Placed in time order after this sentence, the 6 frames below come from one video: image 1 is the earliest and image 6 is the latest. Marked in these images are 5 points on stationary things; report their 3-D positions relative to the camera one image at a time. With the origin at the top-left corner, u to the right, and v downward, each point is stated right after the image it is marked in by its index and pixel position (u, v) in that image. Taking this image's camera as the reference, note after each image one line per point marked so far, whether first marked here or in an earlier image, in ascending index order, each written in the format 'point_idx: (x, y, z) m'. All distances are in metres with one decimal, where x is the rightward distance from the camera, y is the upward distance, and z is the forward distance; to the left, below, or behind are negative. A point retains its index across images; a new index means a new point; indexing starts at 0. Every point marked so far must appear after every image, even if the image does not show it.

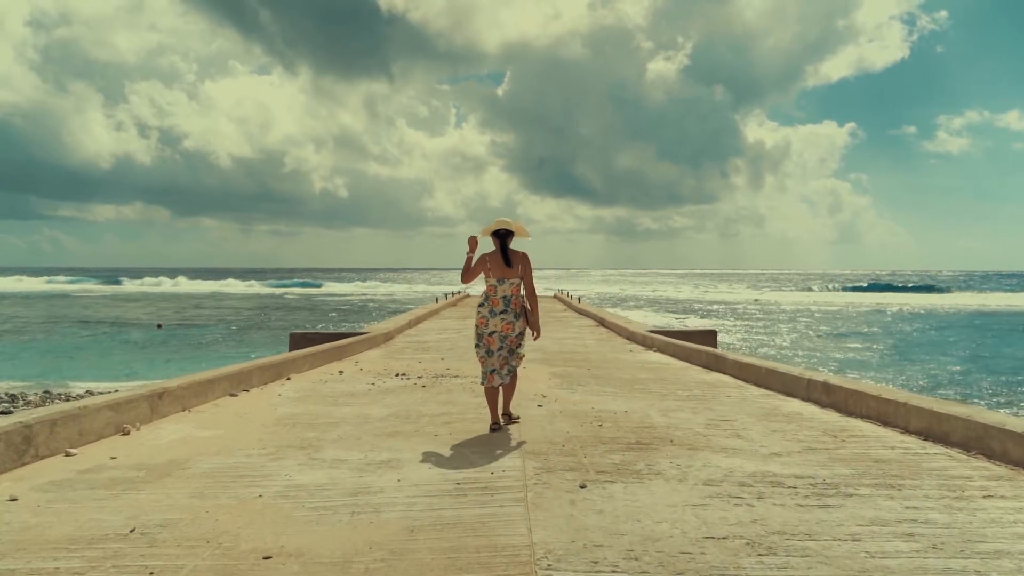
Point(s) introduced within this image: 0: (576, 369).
0: (+0.9, -1.1, +9.5) m
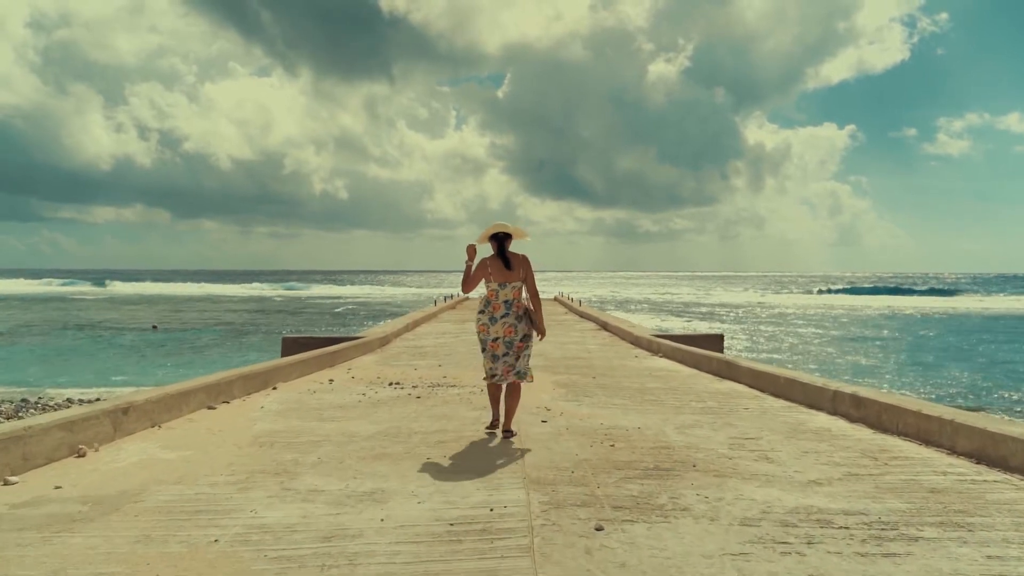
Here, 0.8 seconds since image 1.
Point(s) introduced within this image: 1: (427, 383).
0: (+0.9, -1.2, +9.0) m
1: (-1.0, -1.2, +8.2) m
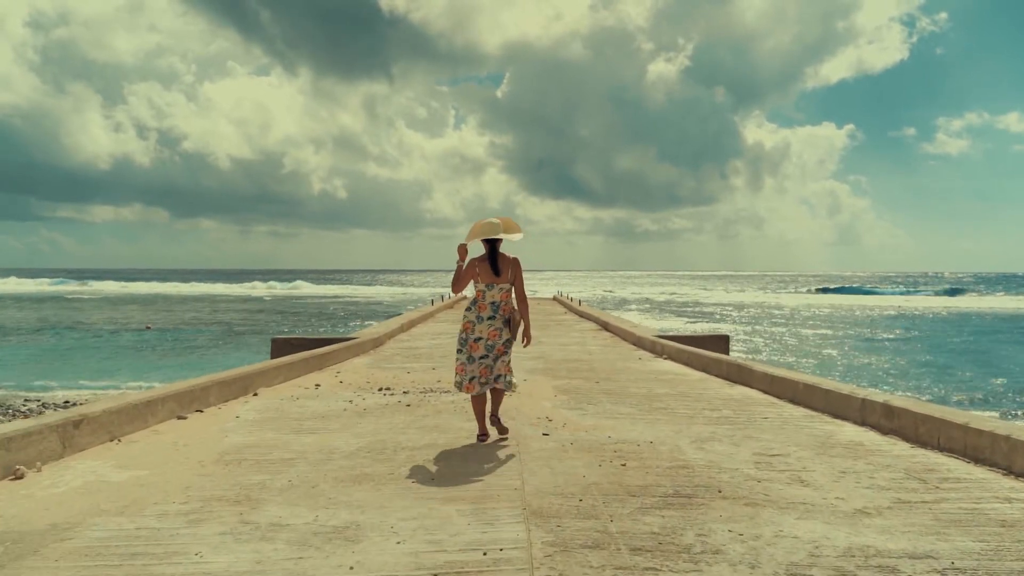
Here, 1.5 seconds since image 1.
0: (+0.9, -1.2, +8.5) m
1: (-1.1, -1.1, +7.6) m
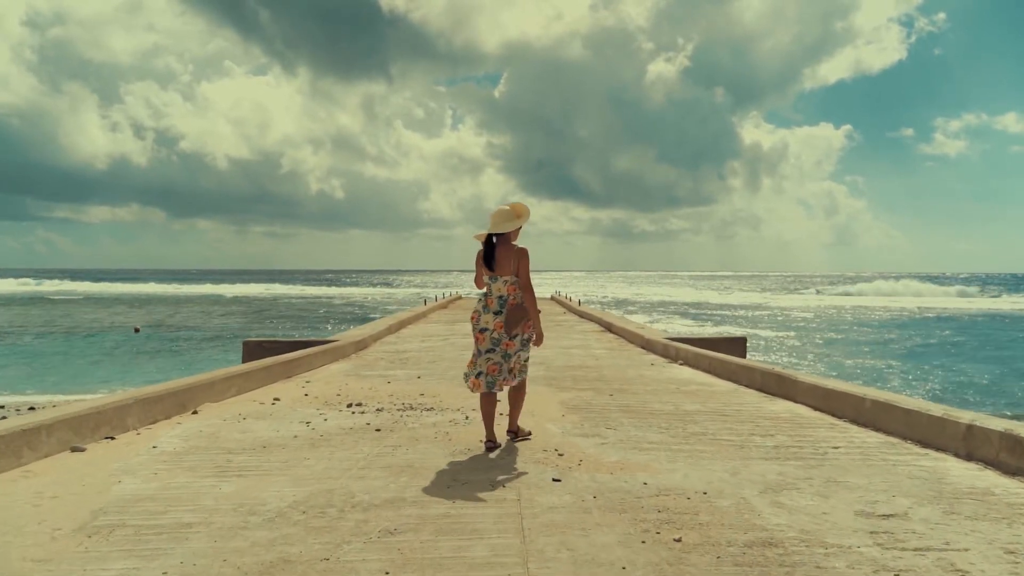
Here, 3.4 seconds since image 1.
0: (+0.9, -1.1, +7.1) m
1: (-1.1, -1.1, +6.3) m
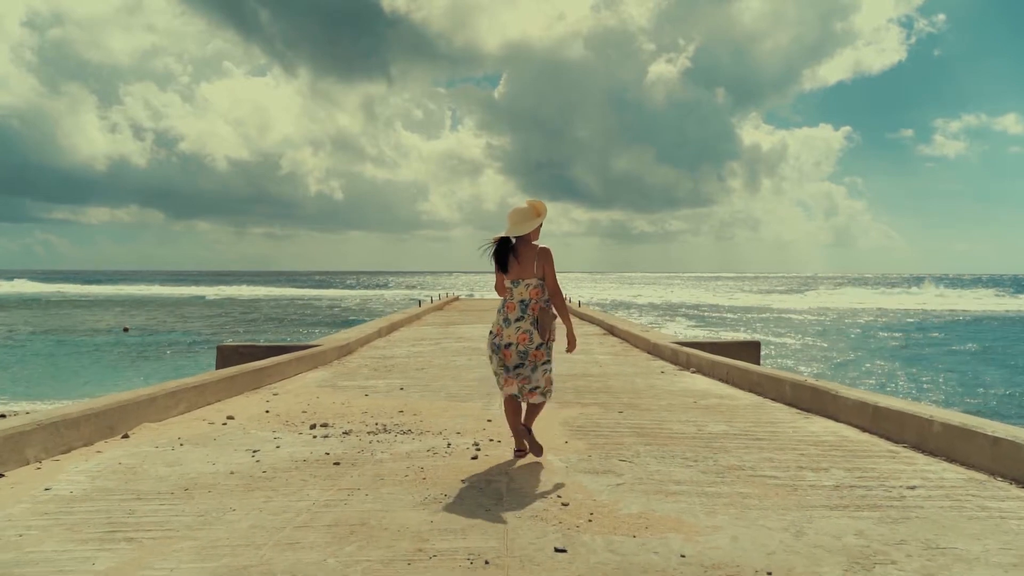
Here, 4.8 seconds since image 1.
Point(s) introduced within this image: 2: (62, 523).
0: (+0.8, -1.1, +6.2) m
1: (-1.1, -1.1, +5.3) m
2: (-2.0, -1.1, +3.0) m
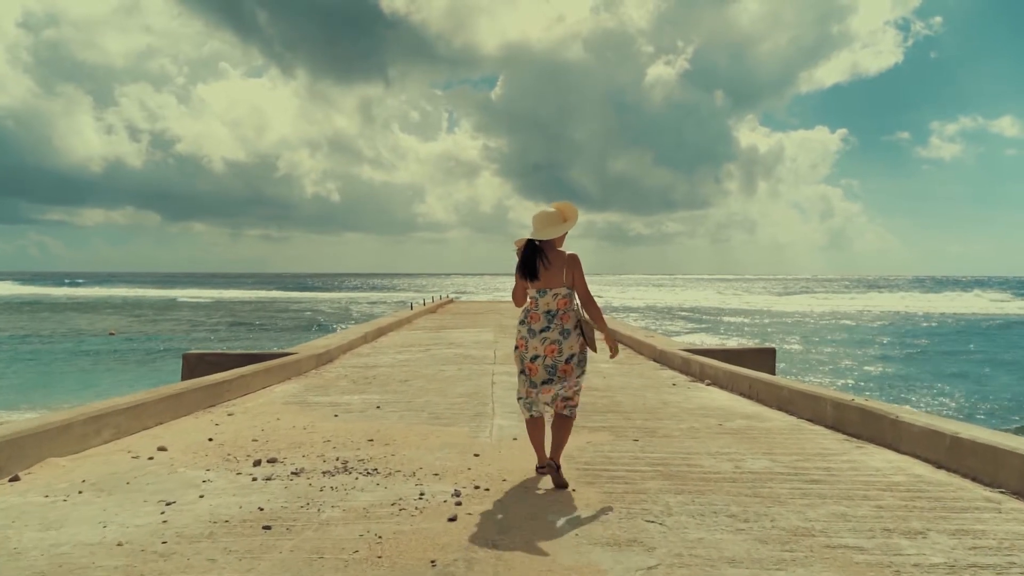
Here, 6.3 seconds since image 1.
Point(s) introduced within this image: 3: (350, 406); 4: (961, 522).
0: (+0.8, -1.1, +5.1) m
1: (-1.2, -1.1, +4.3) m
2: (-2.0, -1.1, +2.0) m
3: (-1.6, -1.2, +6.8) m
4: (+2.2, -1.1, +3.2) m
